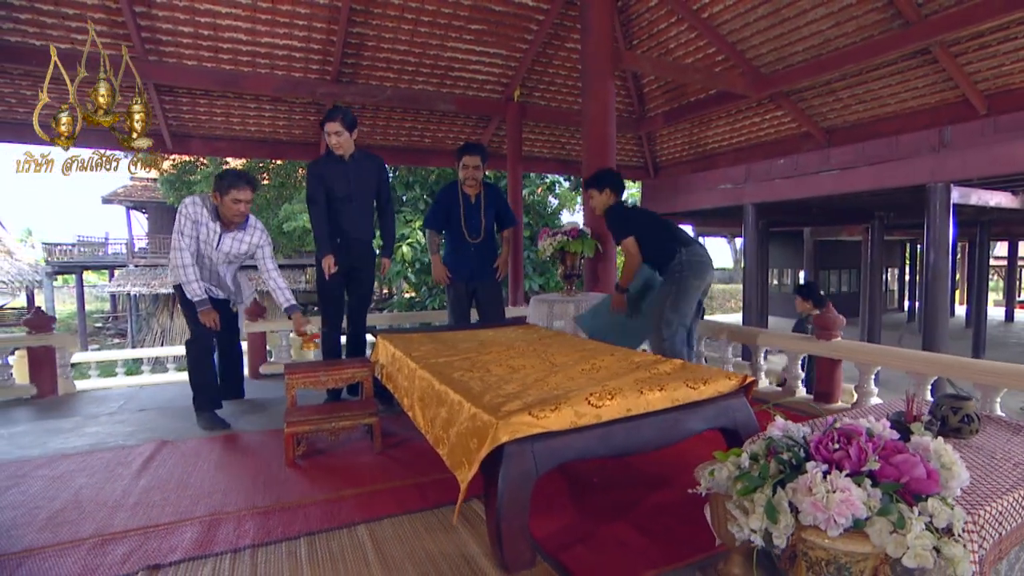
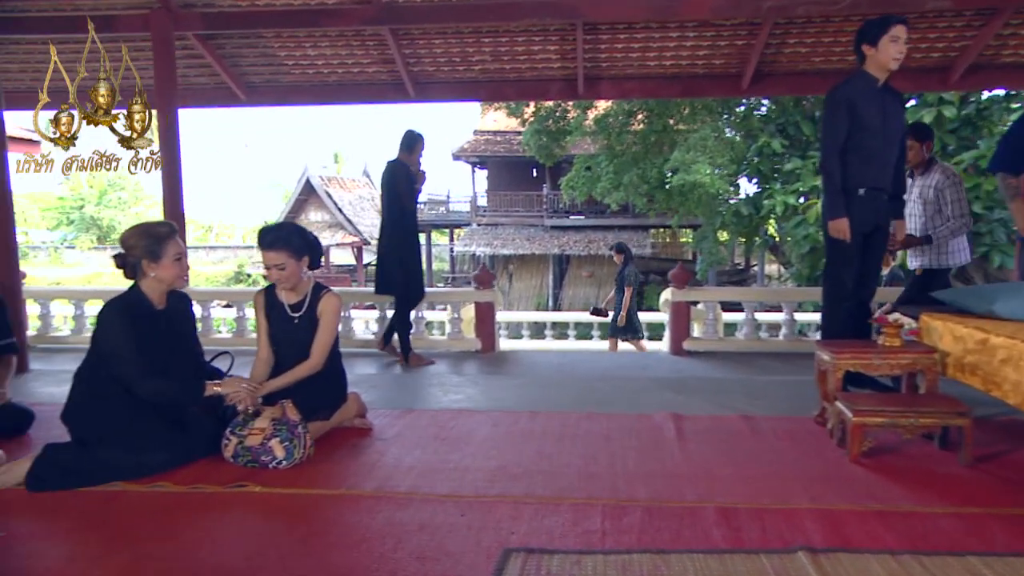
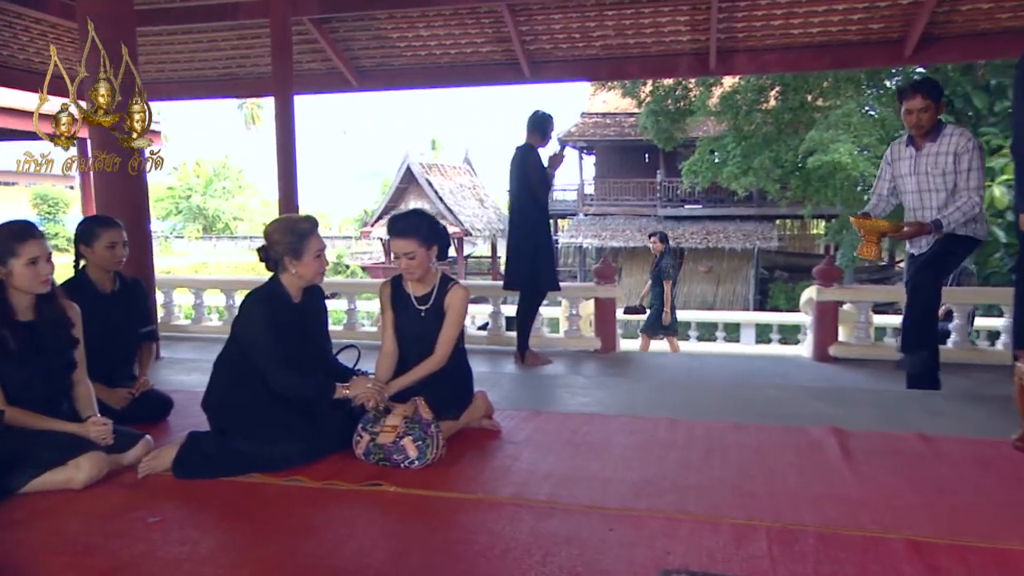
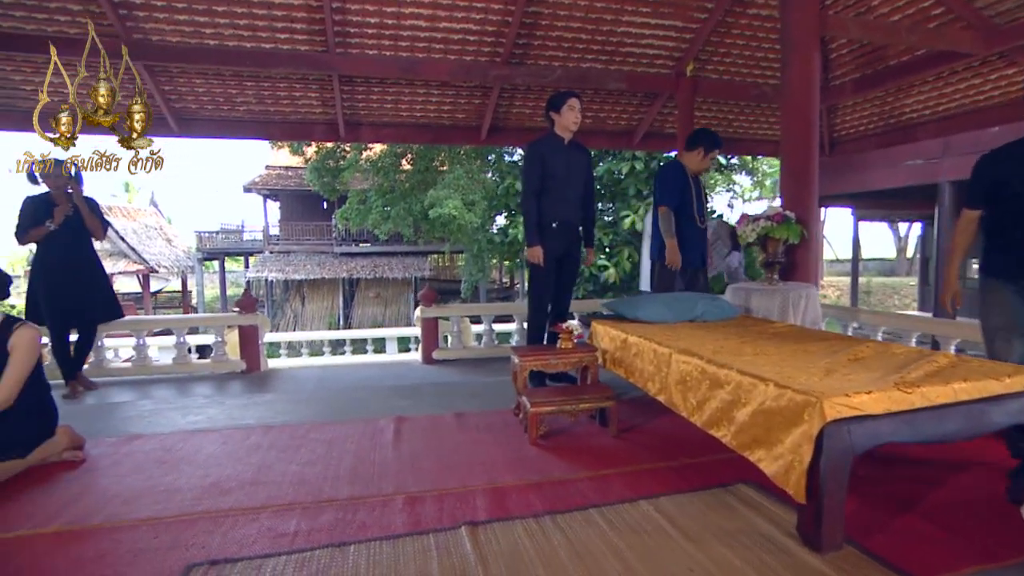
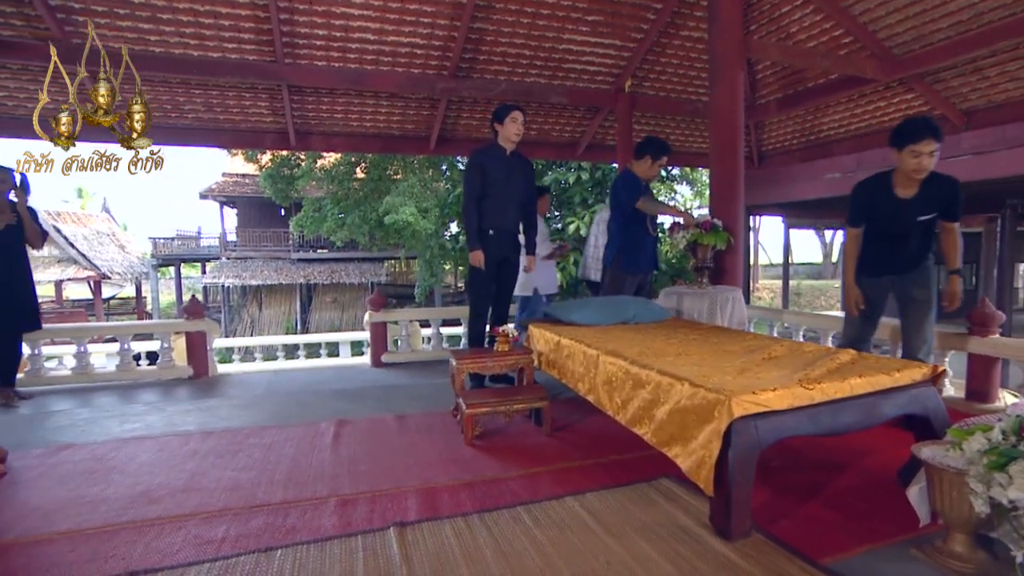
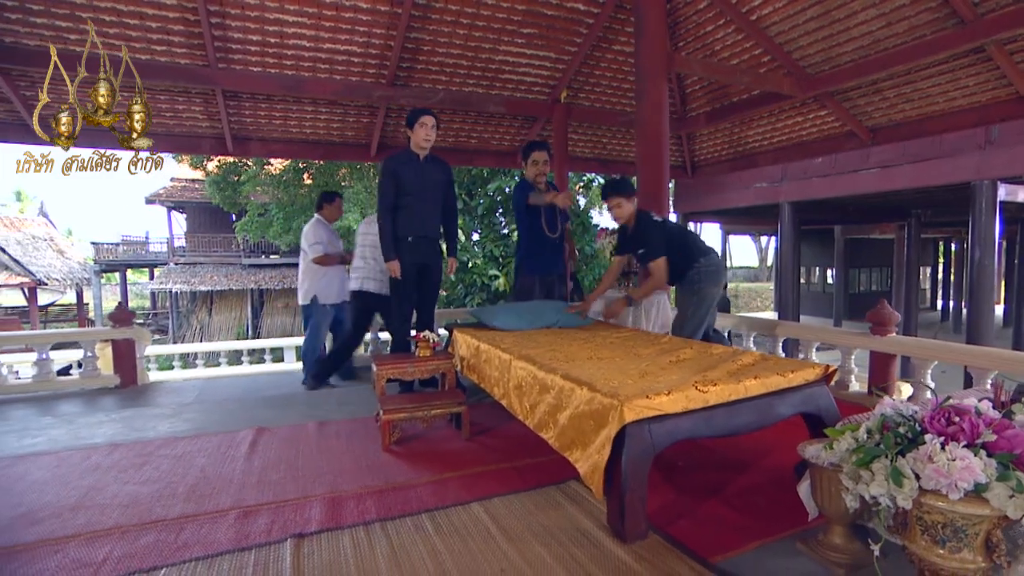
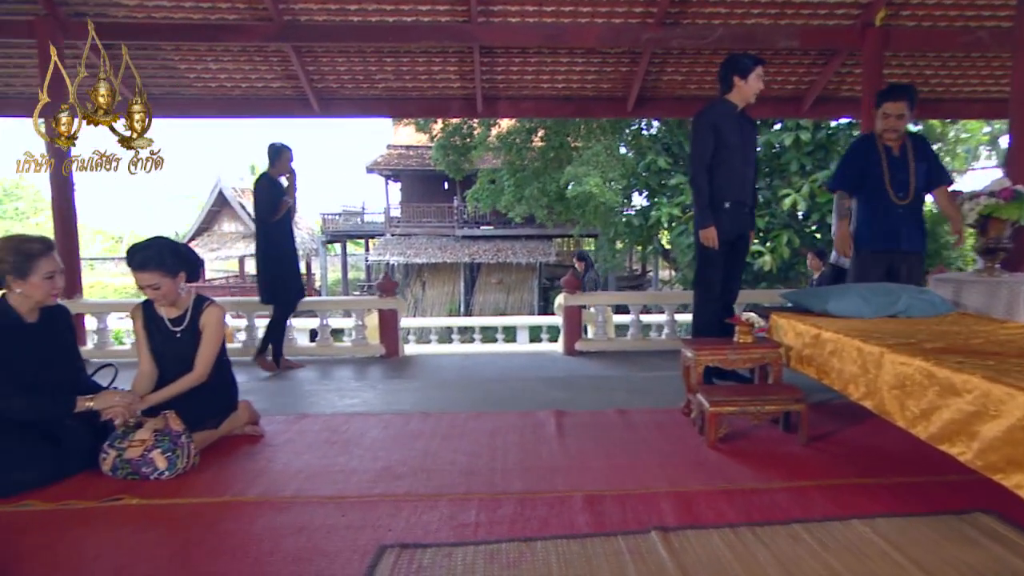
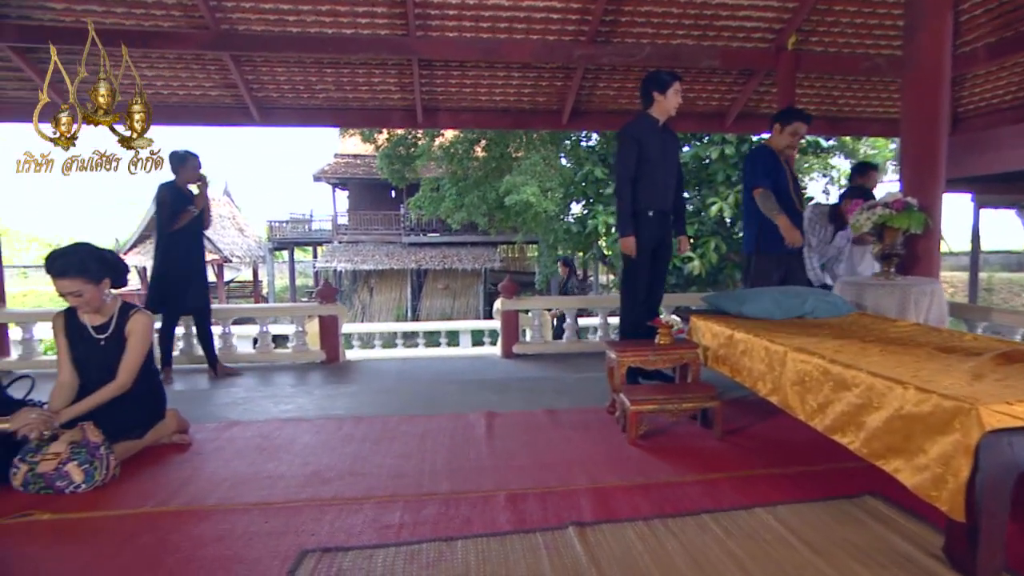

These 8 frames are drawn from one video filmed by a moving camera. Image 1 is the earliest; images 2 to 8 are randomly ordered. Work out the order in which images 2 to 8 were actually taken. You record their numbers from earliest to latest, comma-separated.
6, 5, 4, 8, 7, 2, 3
